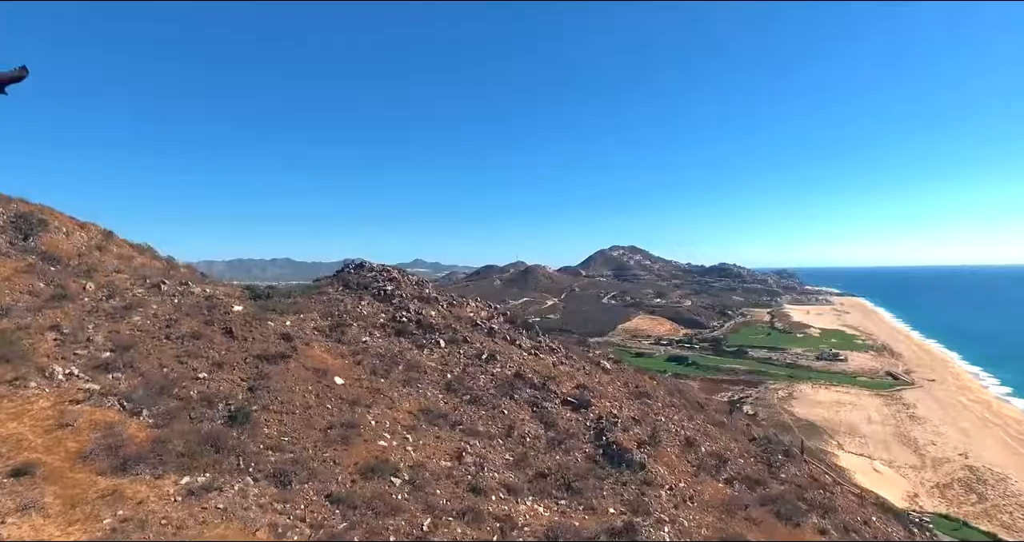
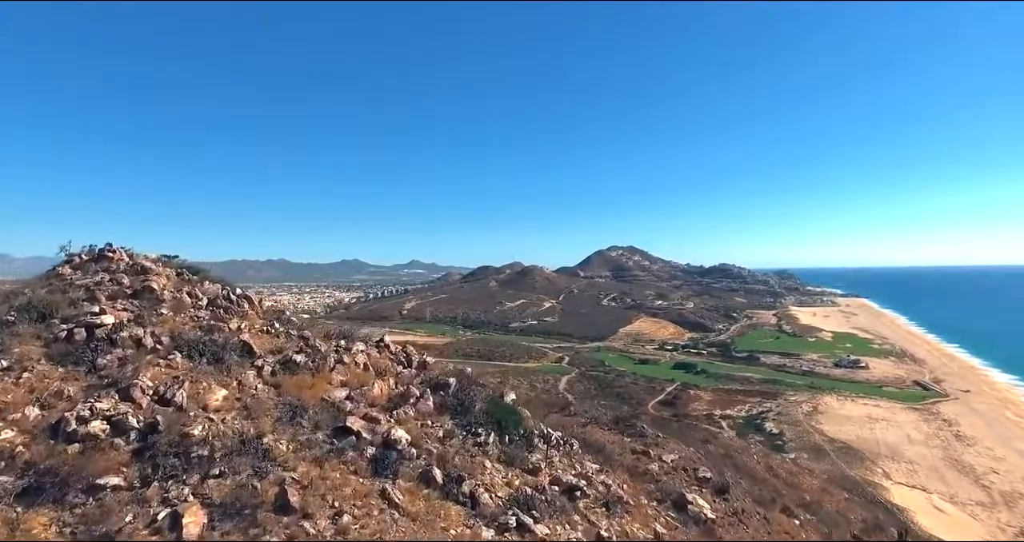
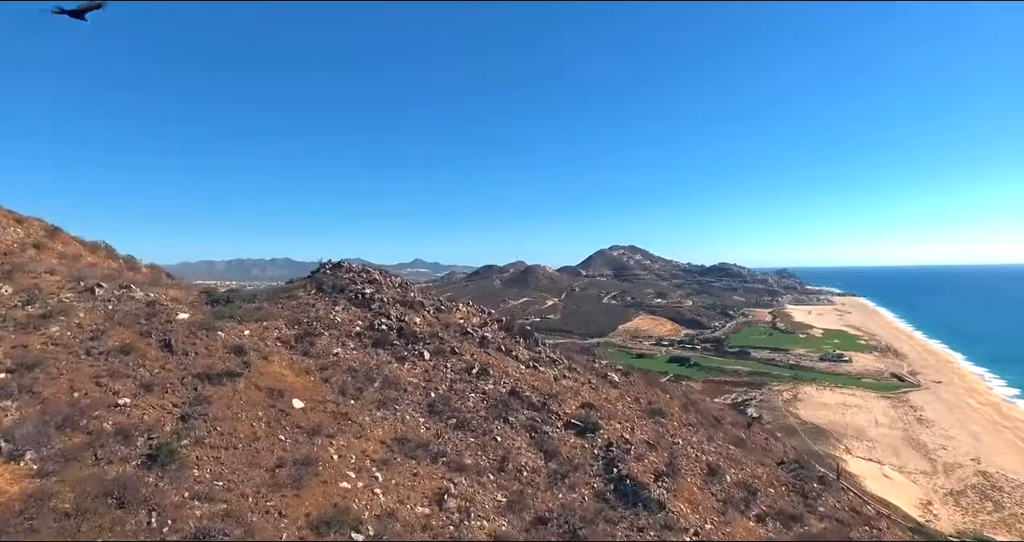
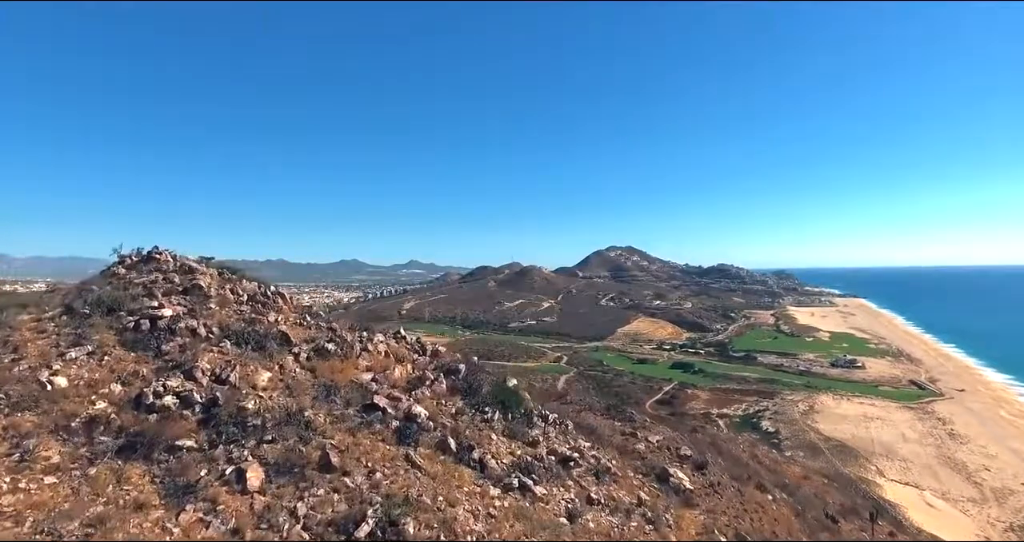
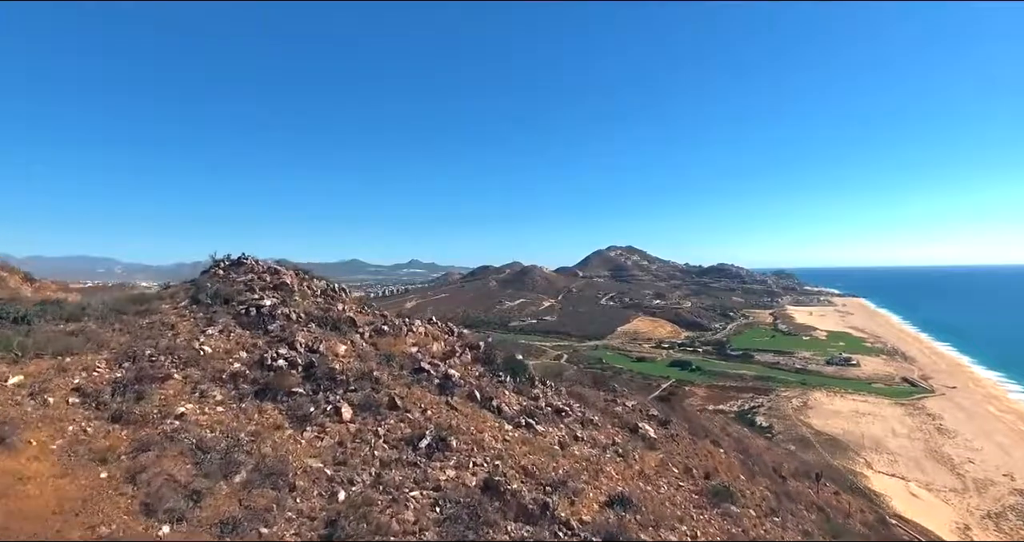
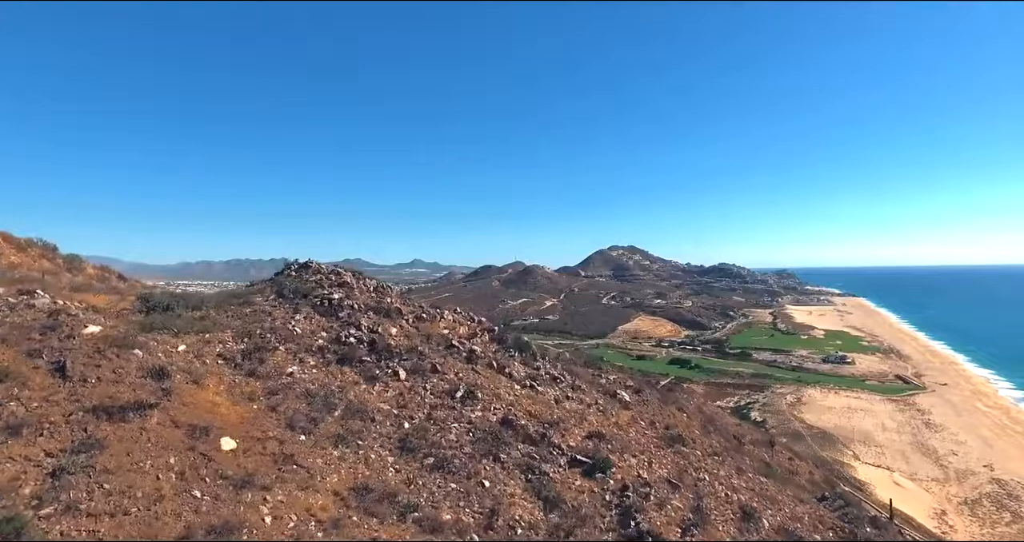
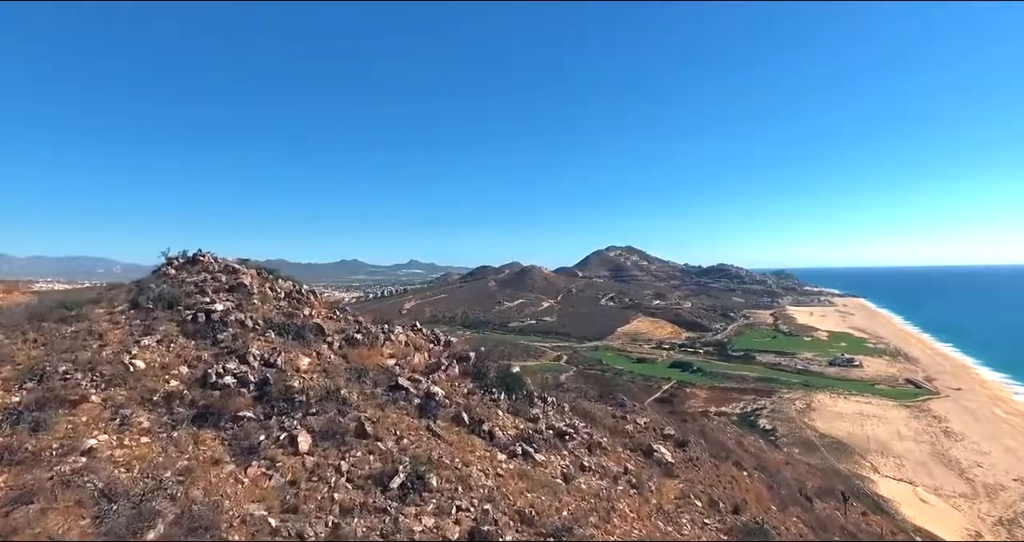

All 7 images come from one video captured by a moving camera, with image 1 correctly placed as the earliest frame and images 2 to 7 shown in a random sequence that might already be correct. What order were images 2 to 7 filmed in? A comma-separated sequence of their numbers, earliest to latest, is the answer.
3, 6, 5, 7, 4, 2
